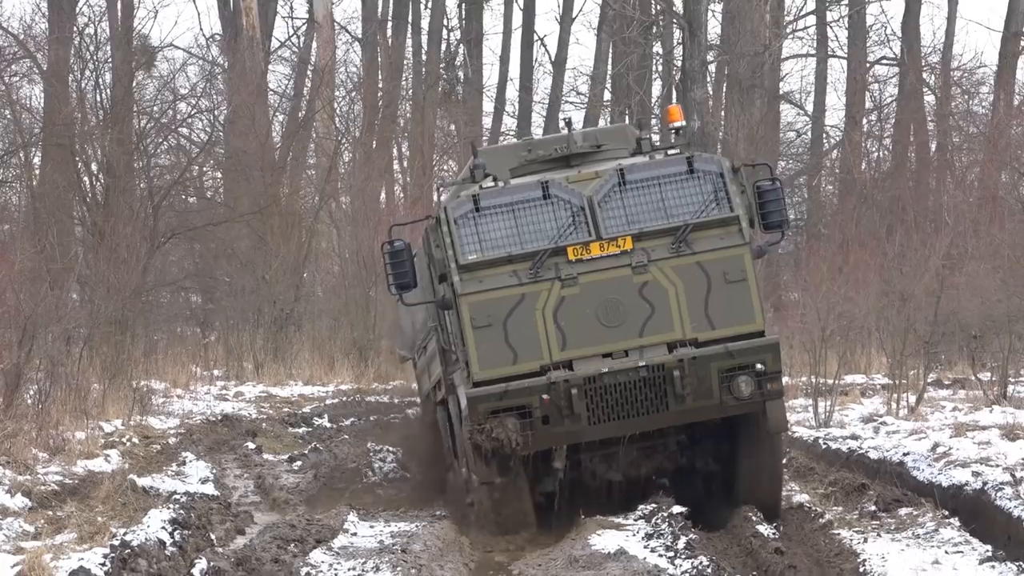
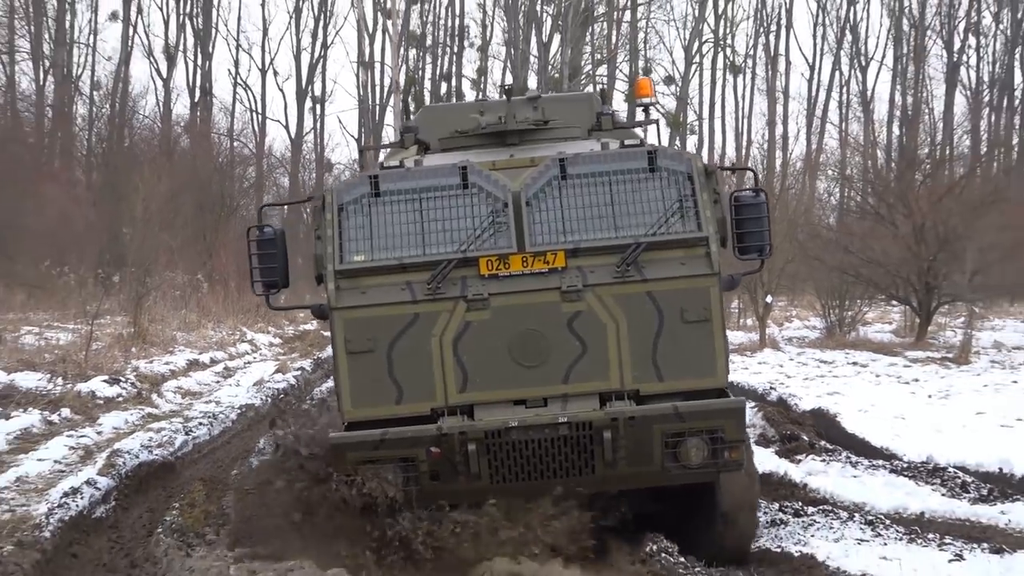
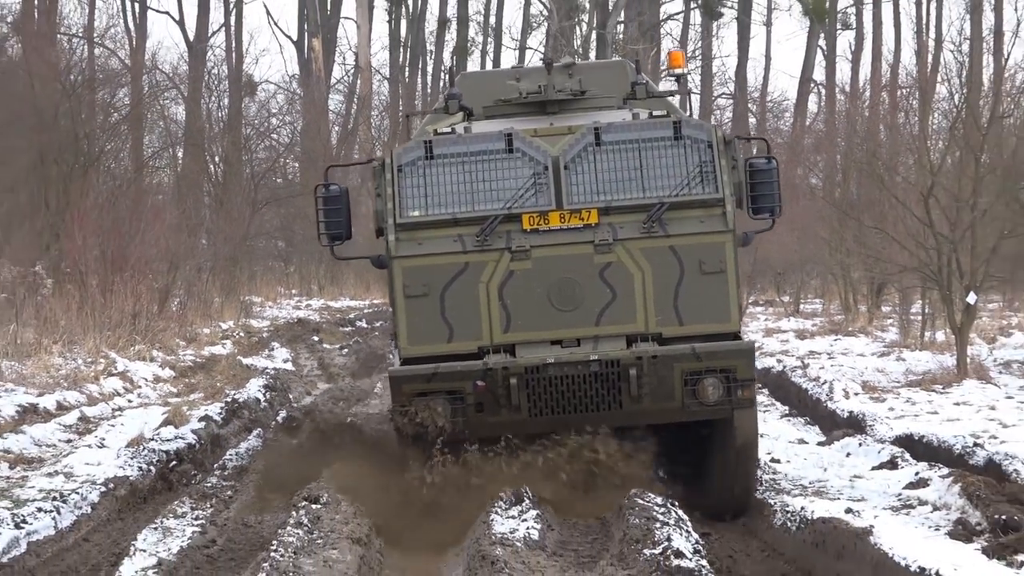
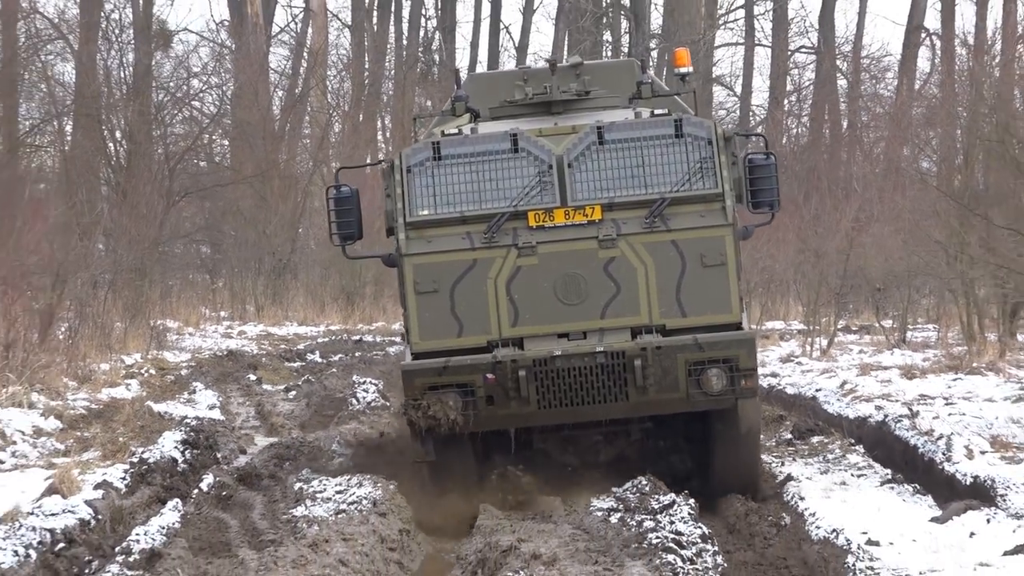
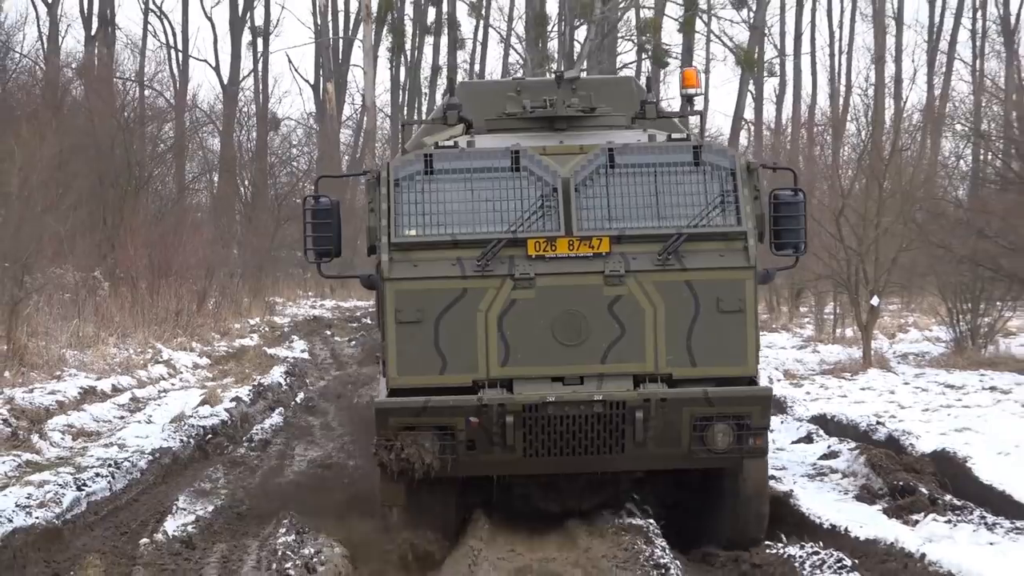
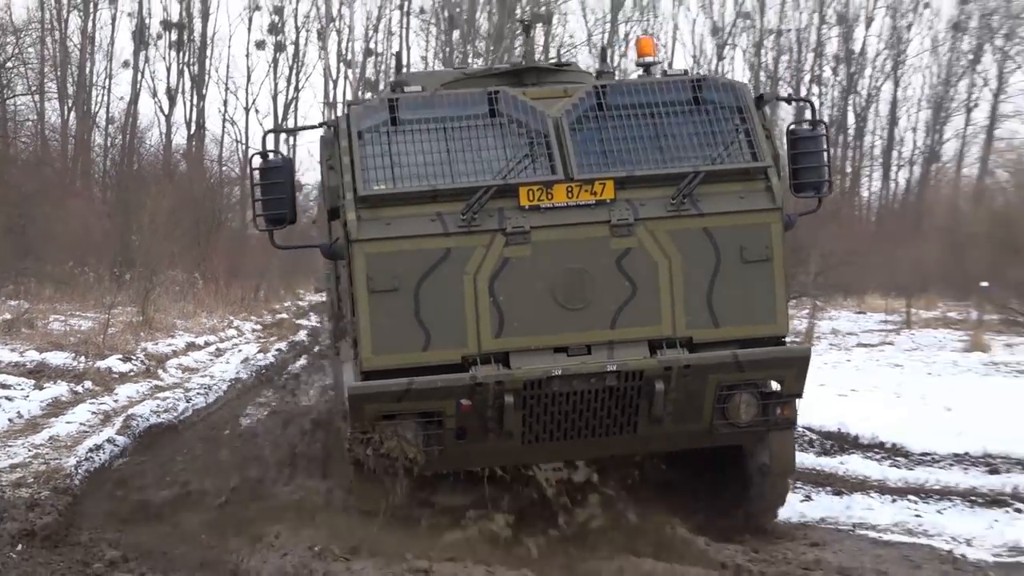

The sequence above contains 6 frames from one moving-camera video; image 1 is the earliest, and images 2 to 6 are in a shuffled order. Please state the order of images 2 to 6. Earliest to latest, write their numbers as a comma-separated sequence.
4, 3, 5, 2, 6
